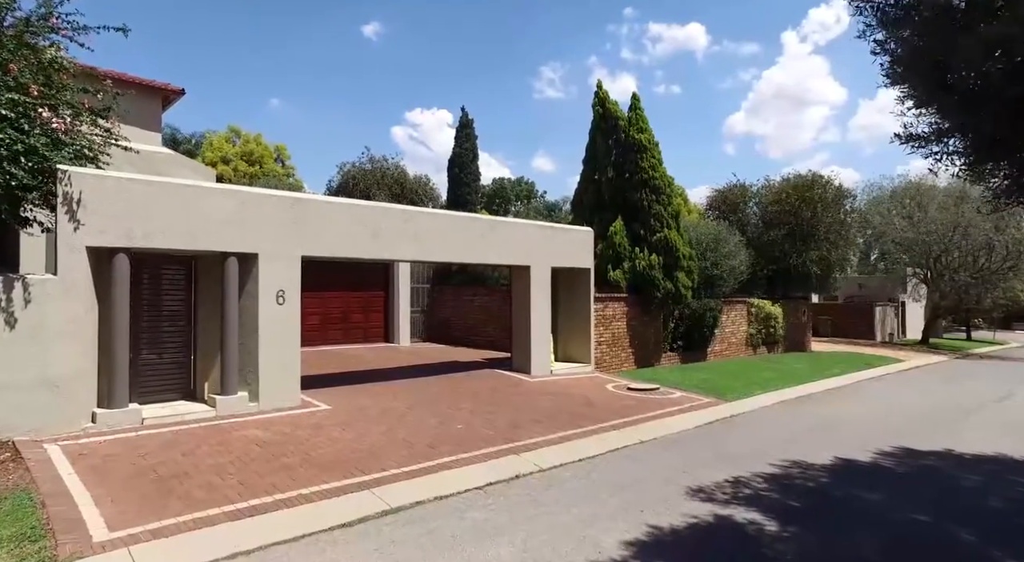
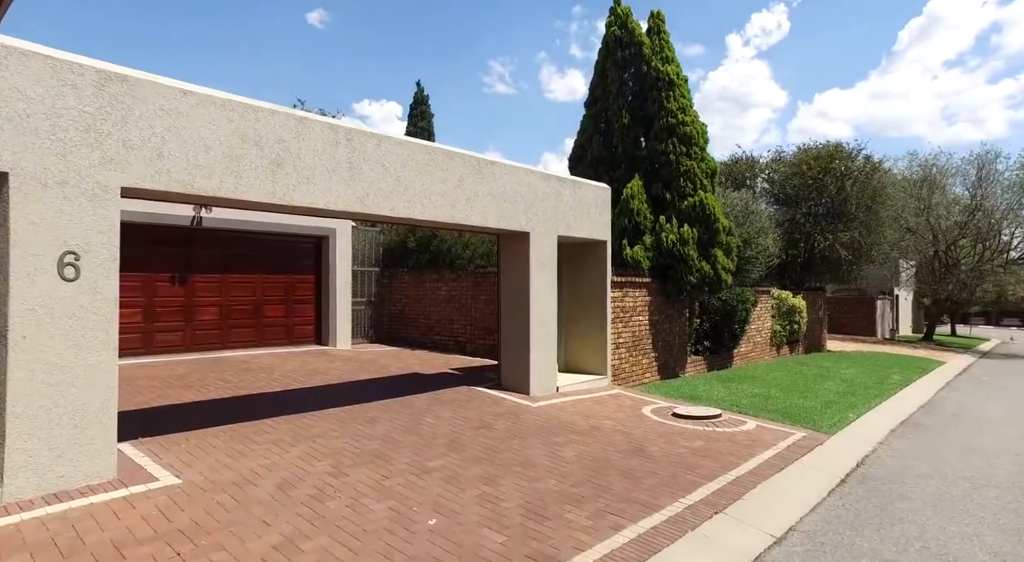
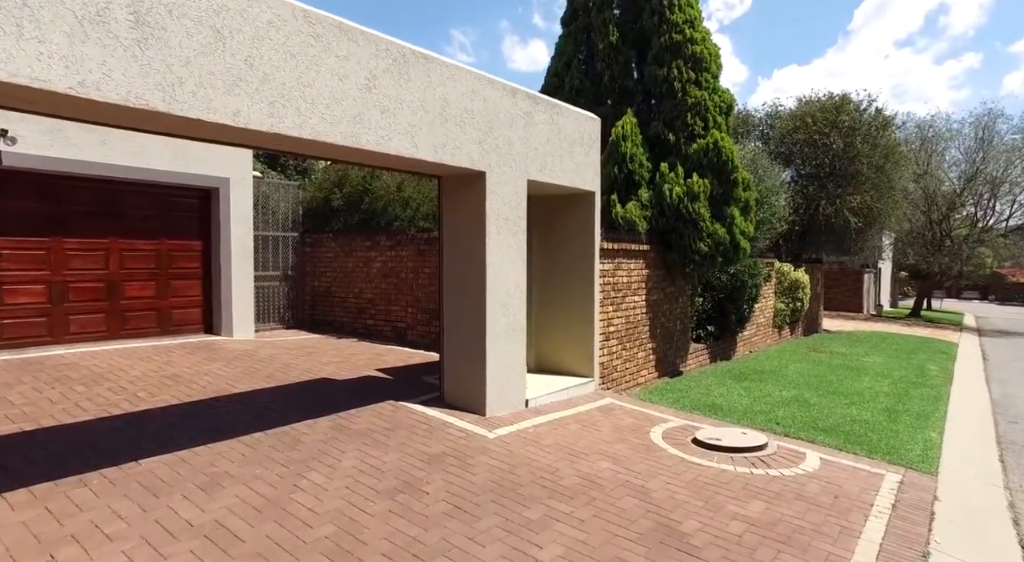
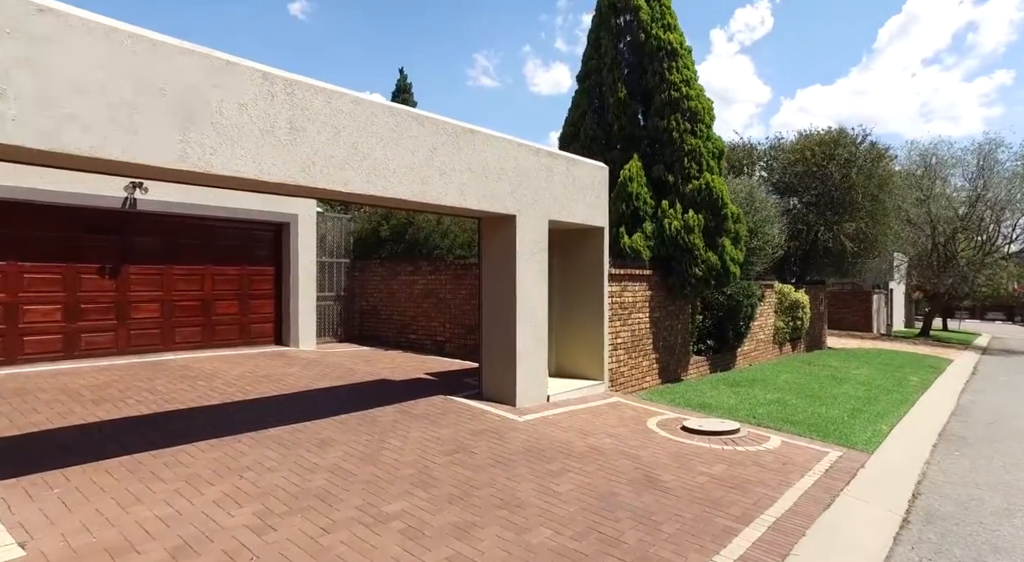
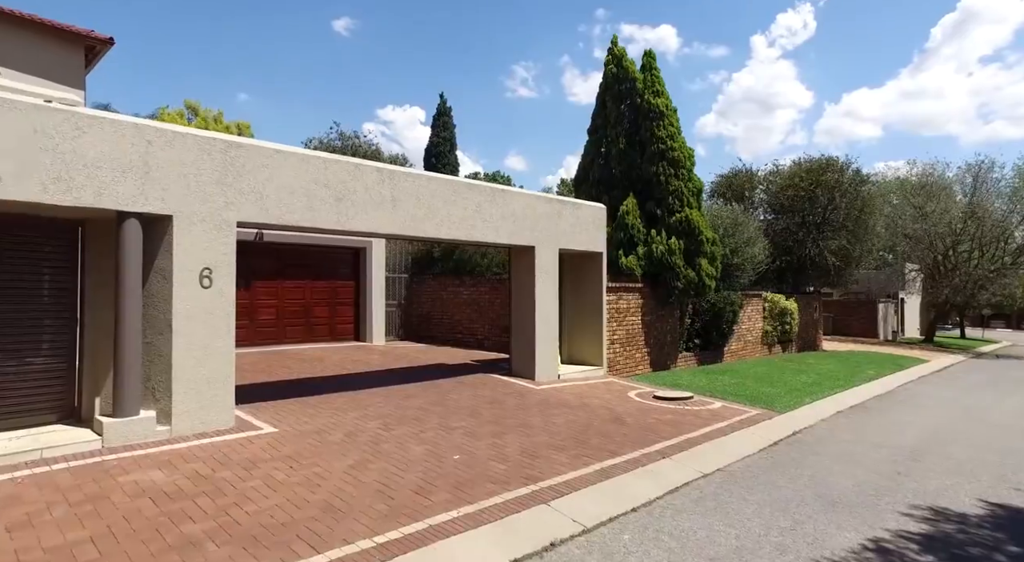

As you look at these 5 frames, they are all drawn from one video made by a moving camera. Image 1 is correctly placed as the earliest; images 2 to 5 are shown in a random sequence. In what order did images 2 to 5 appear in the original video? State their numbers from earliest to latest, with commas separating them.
5, 2, 4, 3
